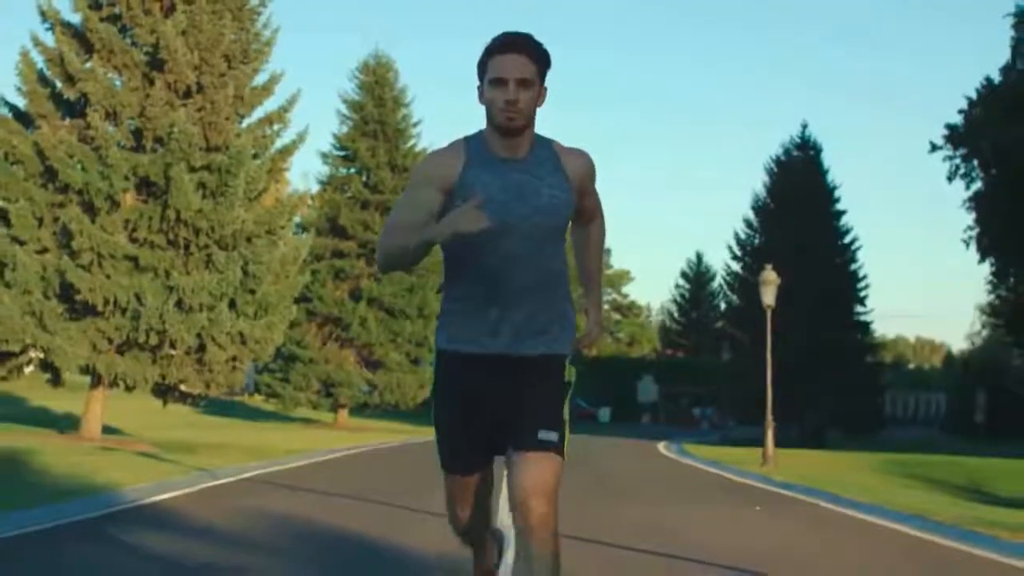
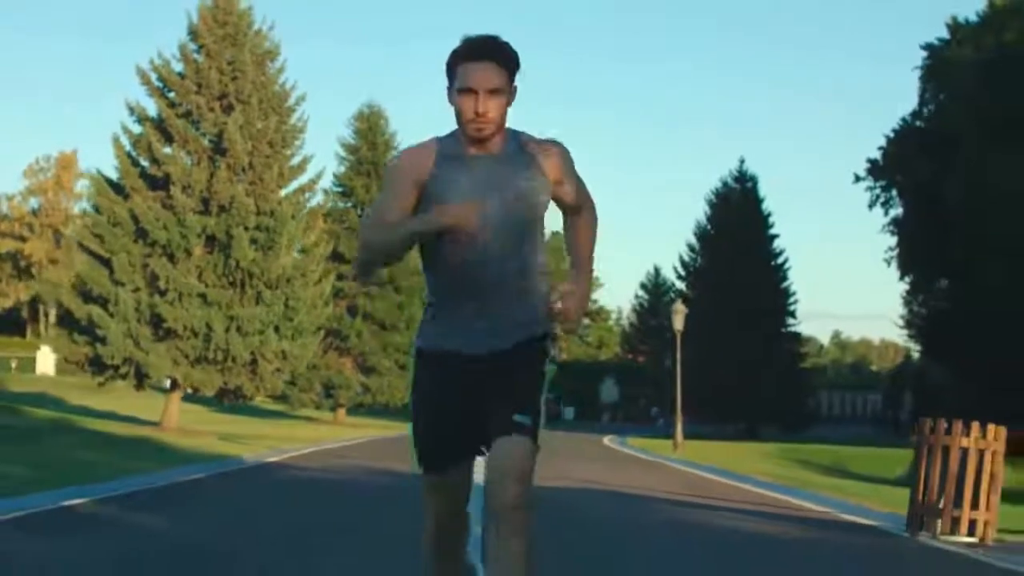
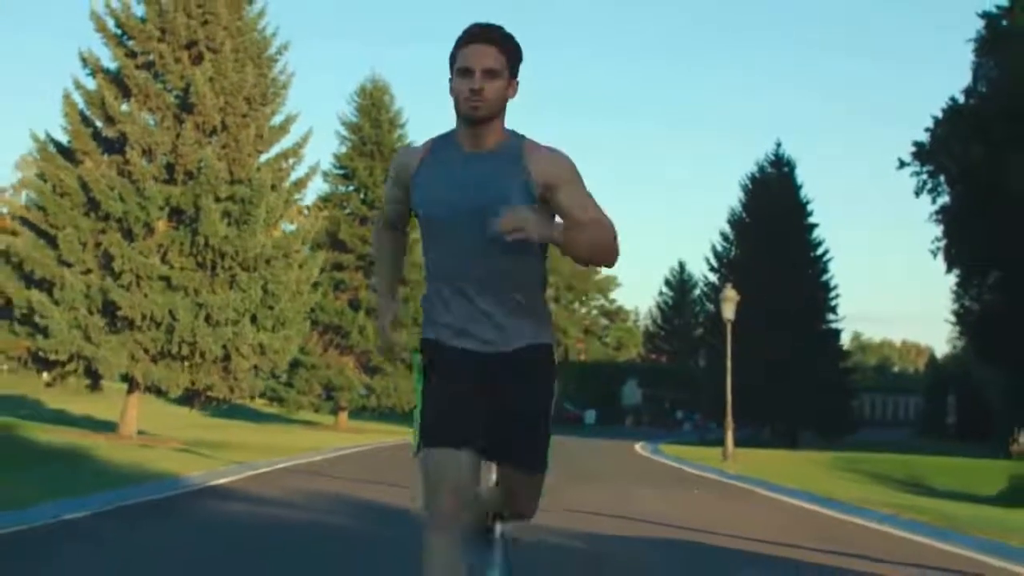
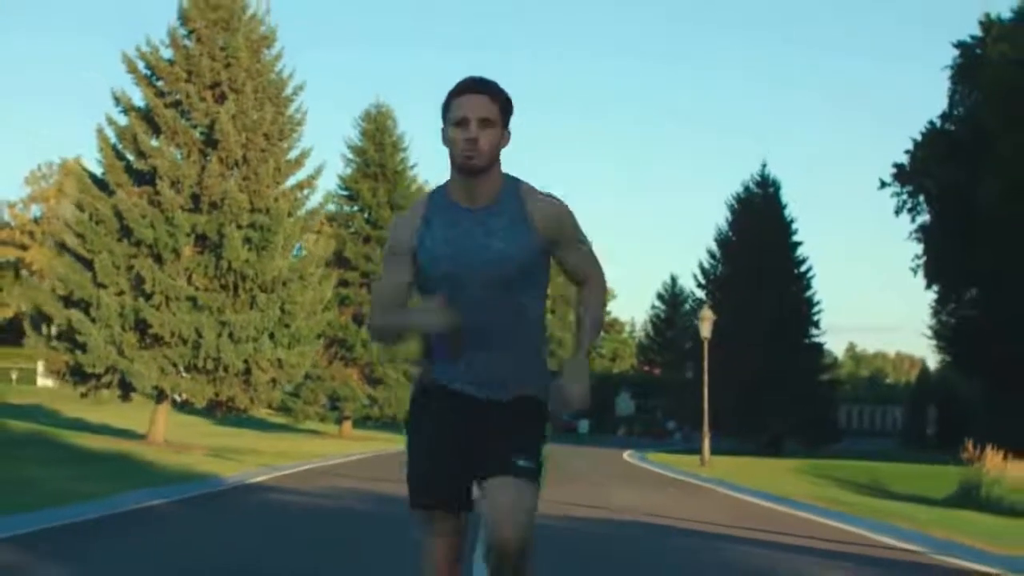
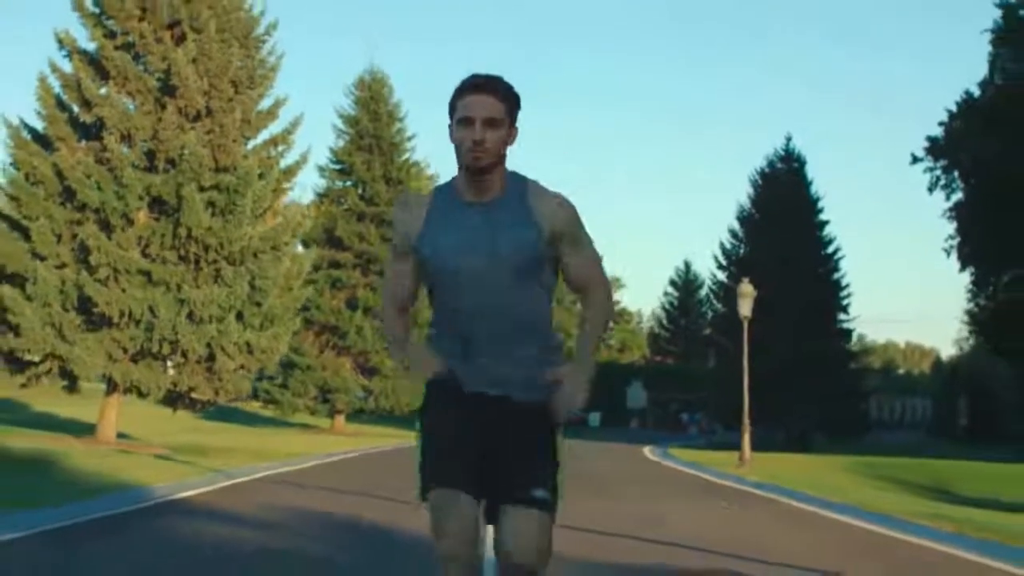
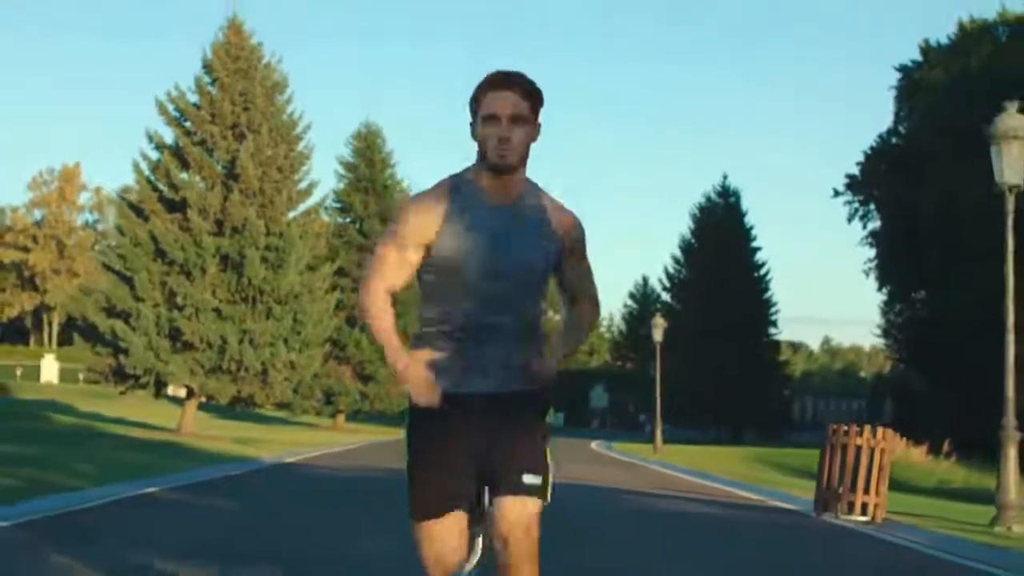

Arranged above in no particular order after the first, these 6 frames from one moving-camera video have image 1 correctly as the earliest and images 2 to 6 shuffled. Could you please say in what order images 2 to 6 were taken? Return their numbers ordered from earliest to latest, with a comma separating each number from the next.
5, 3, 4, 2, 6
